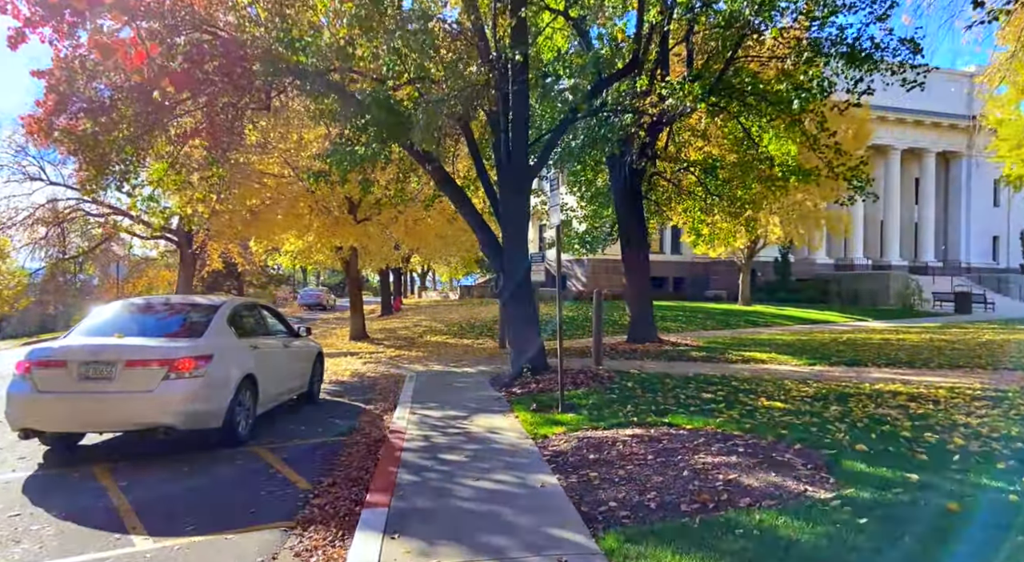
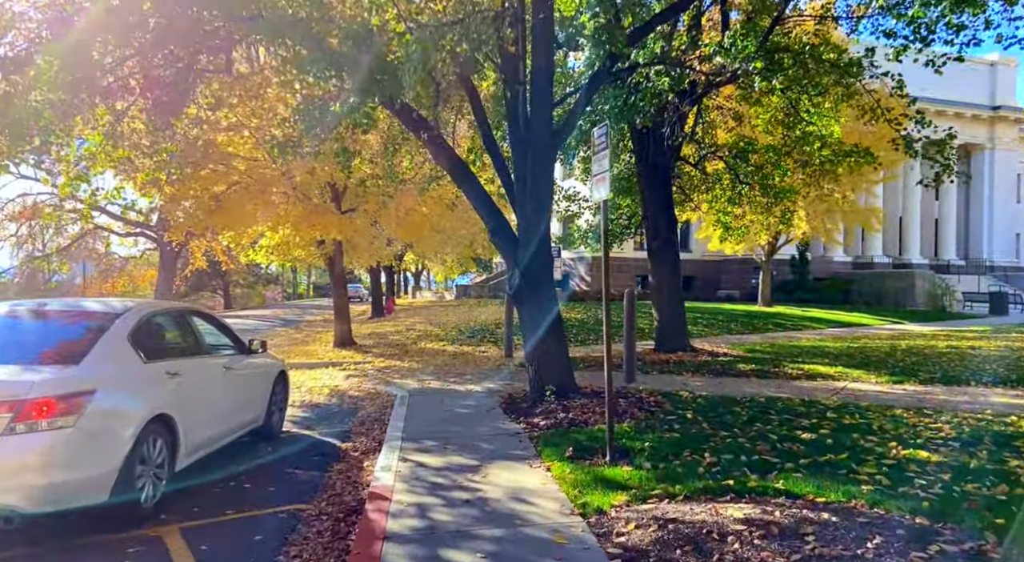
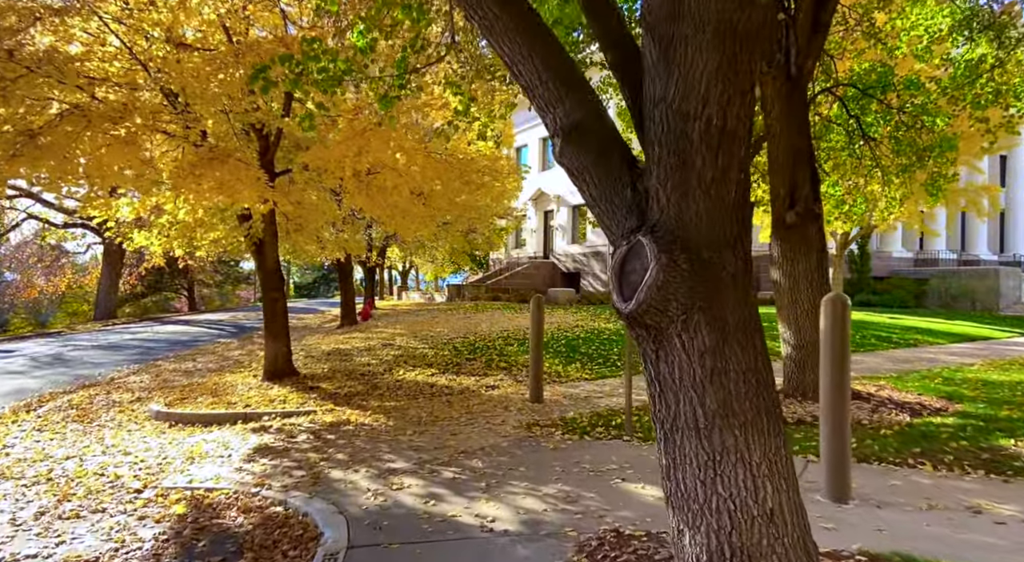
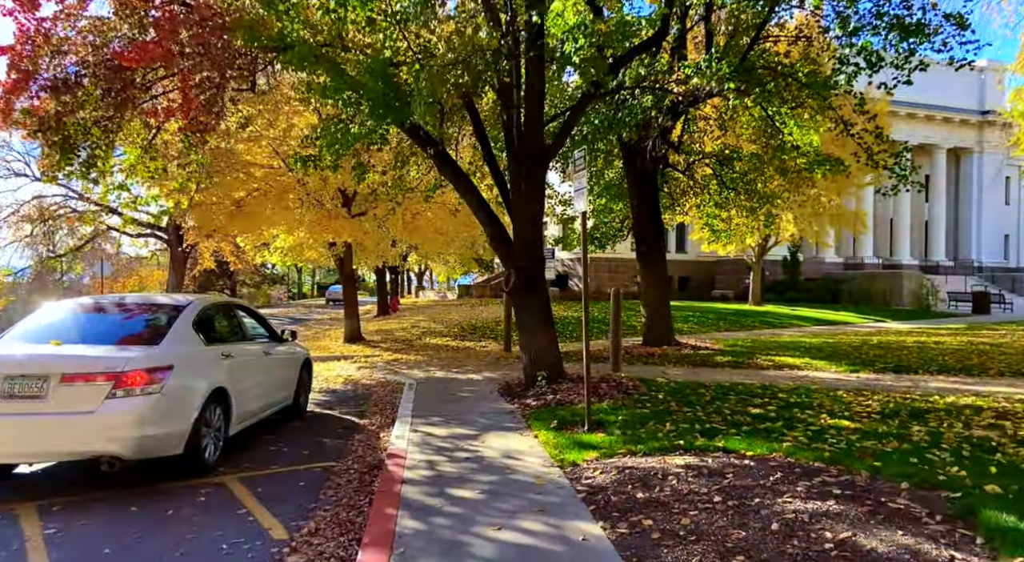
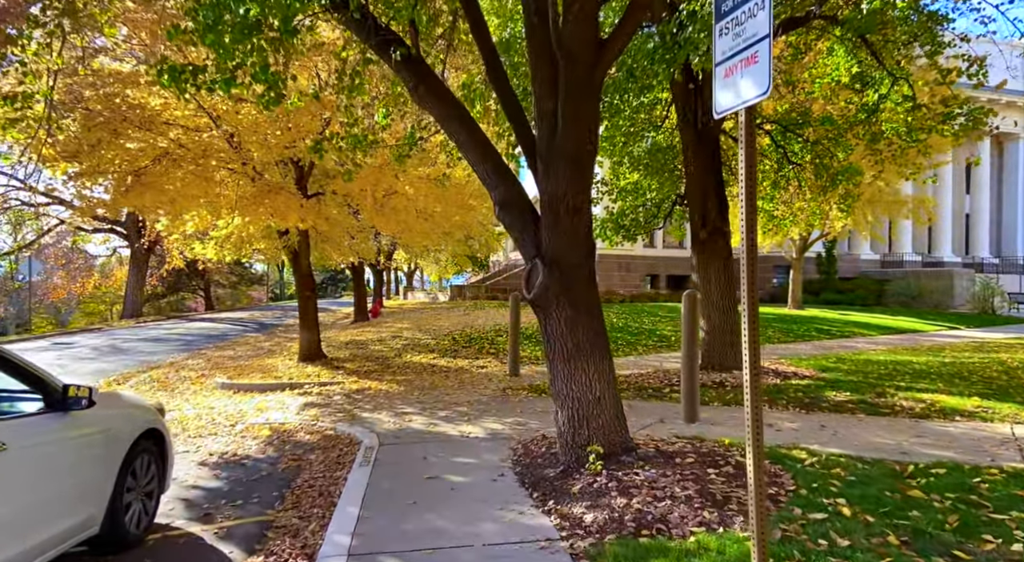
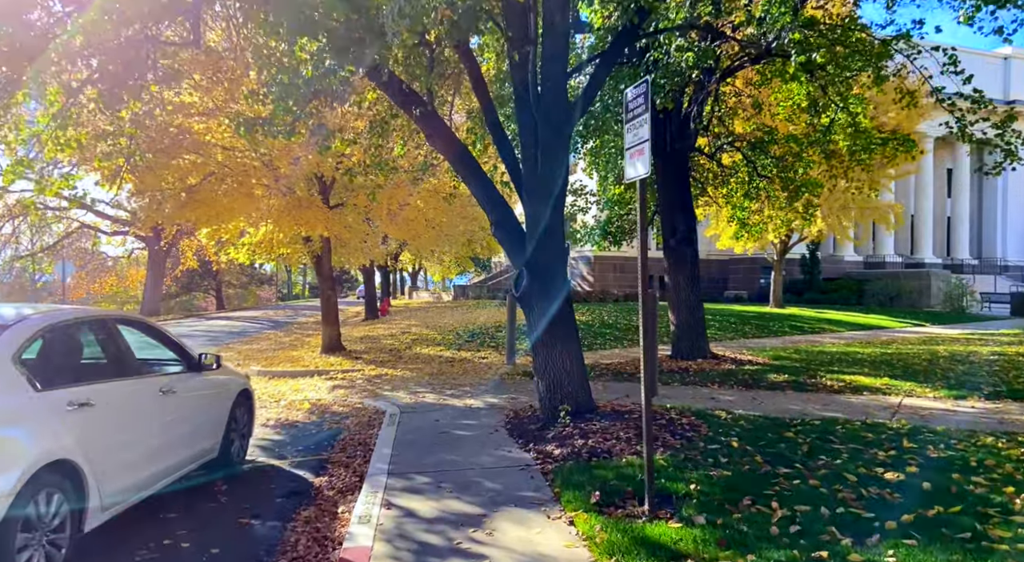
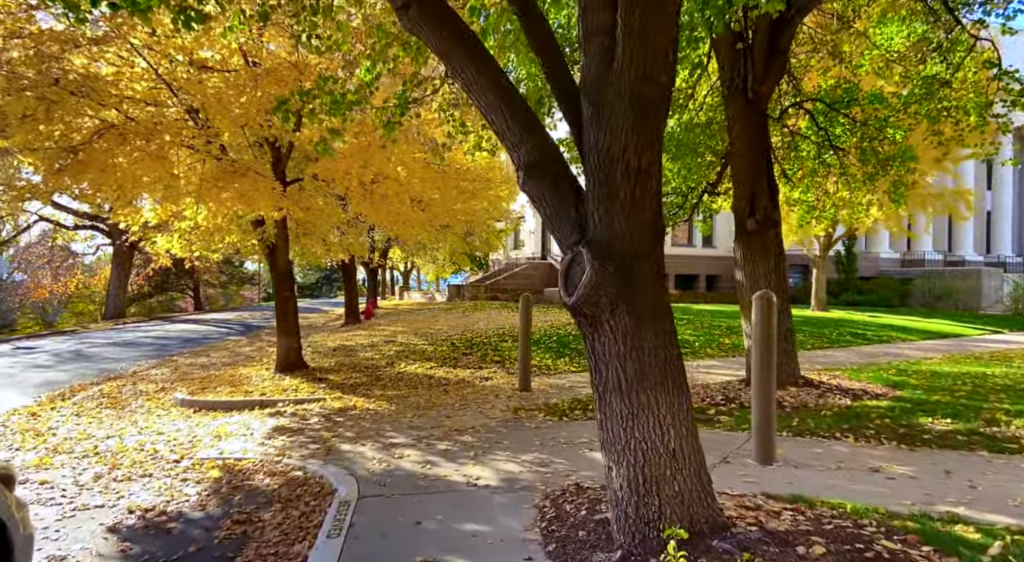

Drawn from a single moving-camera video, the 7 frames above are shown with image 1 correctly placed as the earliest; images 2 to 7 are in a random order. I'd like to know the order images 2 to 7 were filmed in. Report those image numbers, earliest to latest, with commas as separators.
4, 2, 6, 5, 7, 3
